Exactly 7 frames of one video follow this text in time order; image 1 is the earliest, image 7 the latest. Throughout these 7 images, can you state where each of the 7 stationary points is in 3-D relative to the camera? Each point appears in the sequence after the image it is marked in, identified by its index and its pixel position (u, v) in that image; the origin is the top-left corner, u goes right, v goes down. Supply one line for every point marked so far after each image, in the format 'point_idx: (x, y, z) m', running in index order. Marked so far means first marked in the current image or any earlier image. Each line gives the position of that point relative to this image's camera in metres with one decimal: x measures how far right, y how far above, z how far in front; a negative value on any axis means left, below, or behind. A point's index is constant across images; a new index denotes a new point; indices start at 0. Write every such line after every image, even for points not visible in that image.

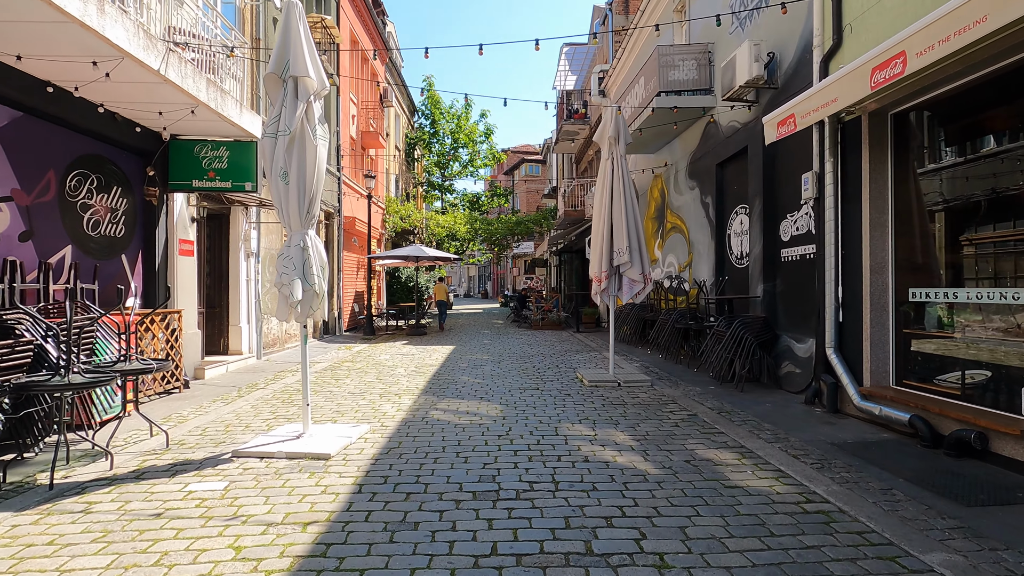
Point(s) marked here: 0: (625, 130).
0: (+1.8, +2.5, +8.4) m
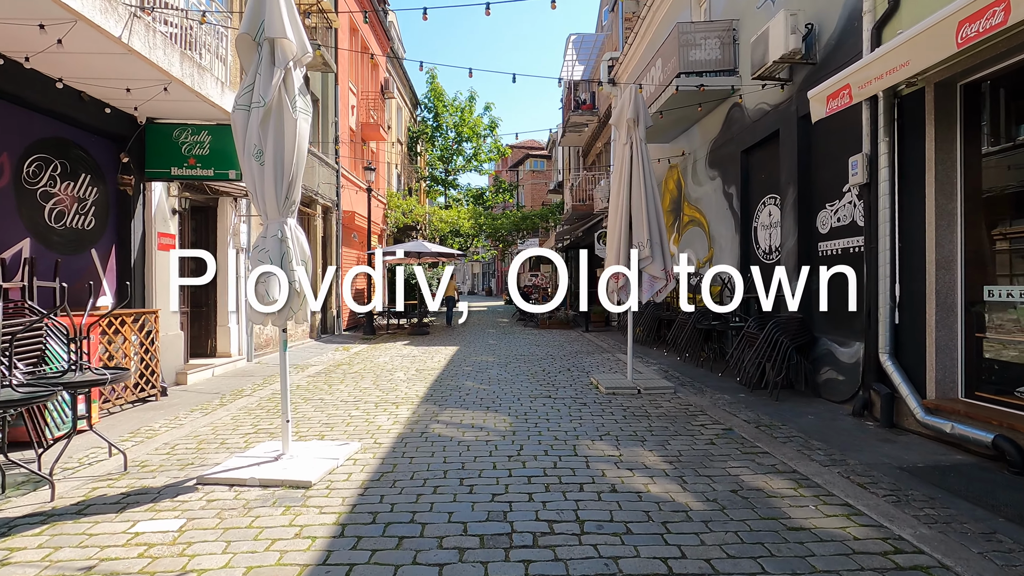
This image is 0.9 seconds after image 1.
0: (+1.9, +2.5, +7.6) m
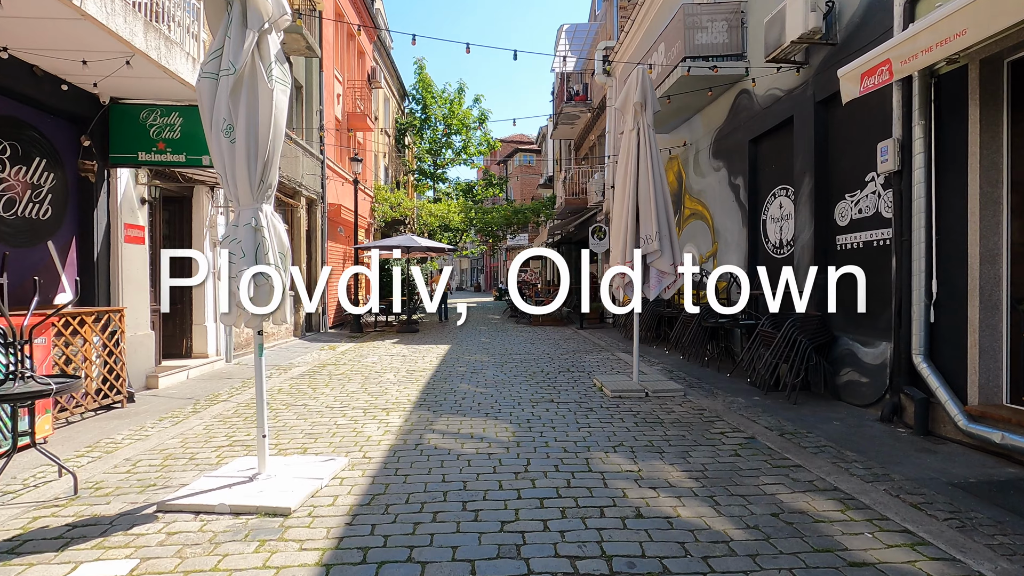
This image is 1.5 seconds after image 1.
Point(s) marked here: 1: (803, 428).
0: (+1.9, +2.6, +7.1) m
1: (+2.9, -1.4, +5.3) m
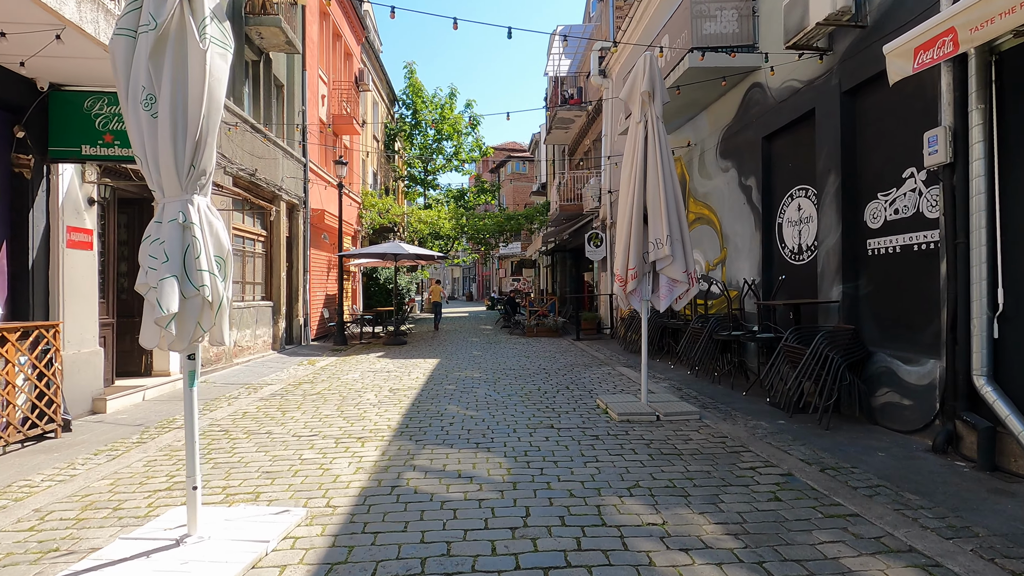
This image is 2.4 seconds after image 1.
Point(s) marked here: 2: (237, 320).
0: (+1.8, +2.4, +6.4) m
1: (+2.8, -1.5, +4.5) m
2: (-5.5, -0.6, +10.7) m
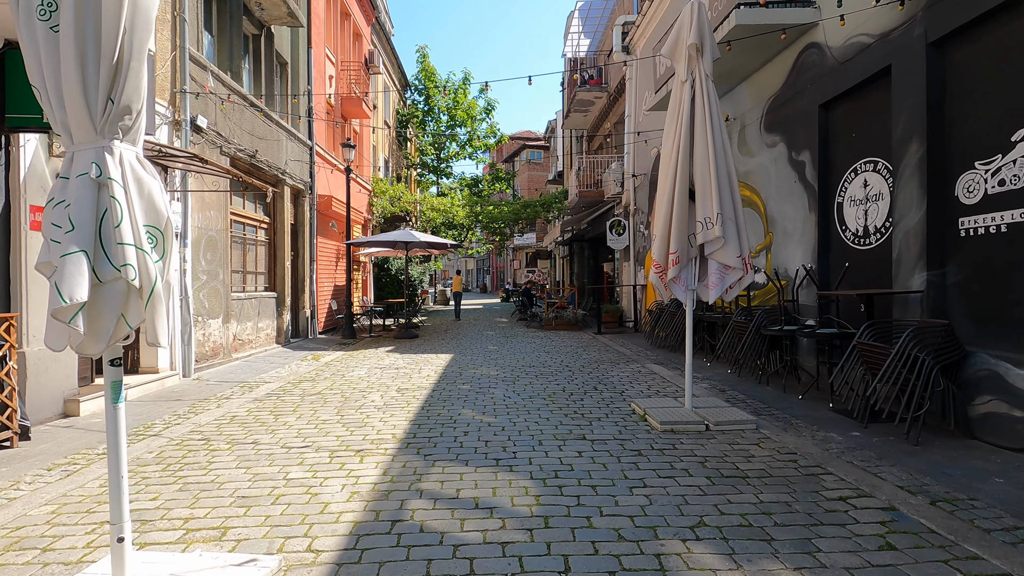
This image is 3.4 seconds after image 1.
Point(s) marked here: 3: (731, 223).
0: (+2.0, +2.6, +5.5) m
1: (+3.0, -1.4, +3.6) m
2: (-5.1, -0.4, +10.0) m
3: (+2.2, +0.6, +5.3) m
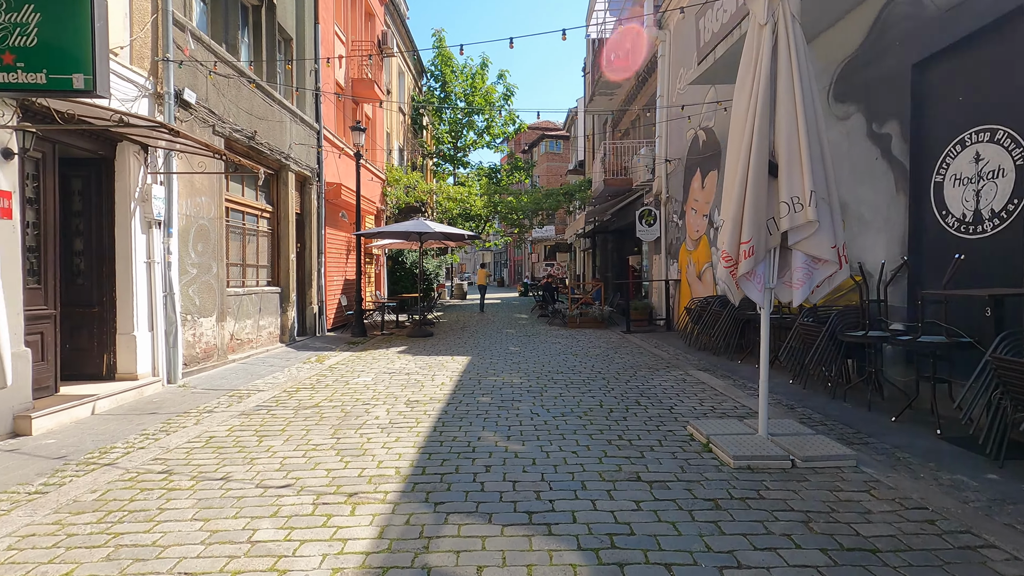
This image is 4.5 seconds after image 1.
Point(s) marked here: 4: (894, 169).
0: (+2.3, +2.6, +4.3) m
1: (+3.2, -1.4, +2.5) m
2: (-4.7, -0.4, +9.1) m
3: (+2.4, +0.6, +4.1) m
4: (+4.4, +1.4, +6.1) m
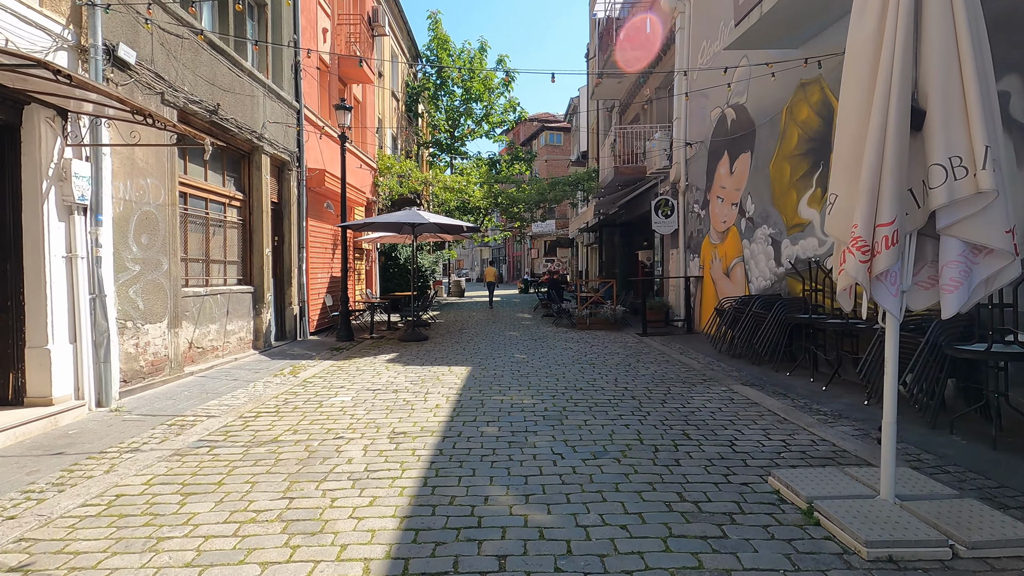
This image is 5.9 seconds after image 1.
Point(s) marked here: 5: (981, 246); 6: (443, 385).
0: (+2.4, +2.6, +3.0) m
1: (+3.4, -1.4, +1.2) m
2: (-4.6, -0.4, +7.7) m
3: (+2.5, +0.6, +2.8) m
4: (+4.5, +1.4, +4.8) m
5: (+2.5, +0.2, +2.9) m
6: (-0.9, -1.2, +6.7) m
